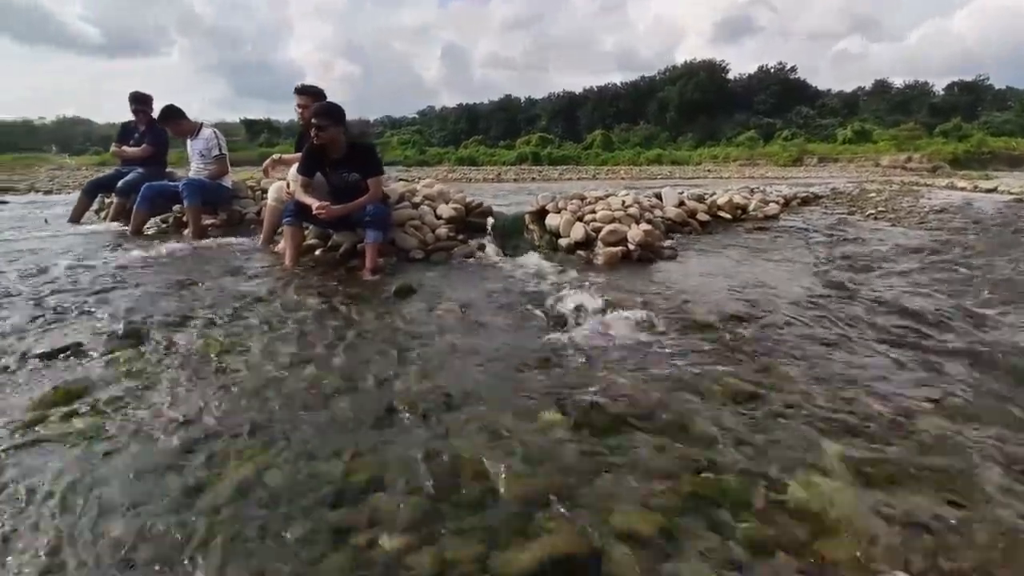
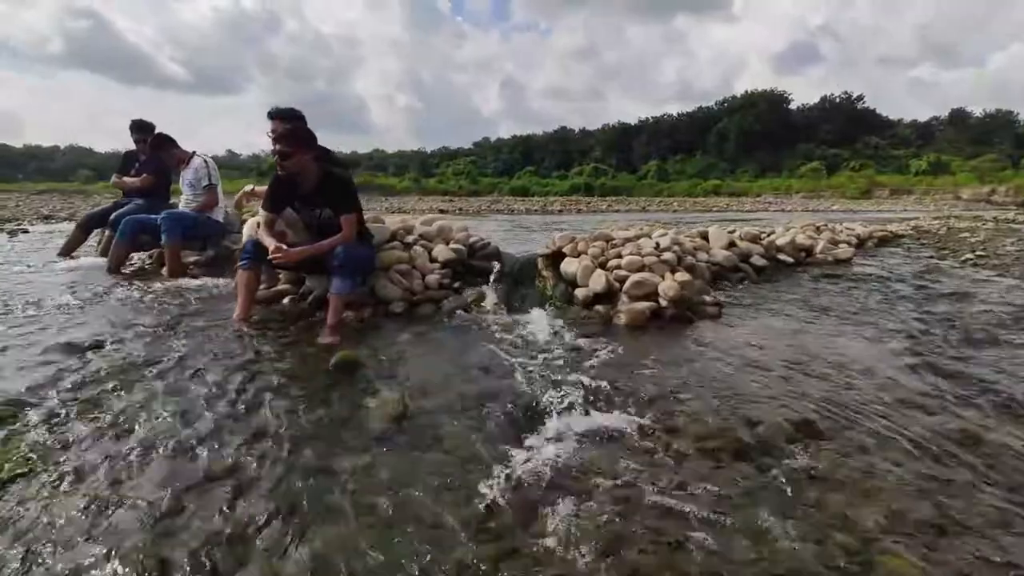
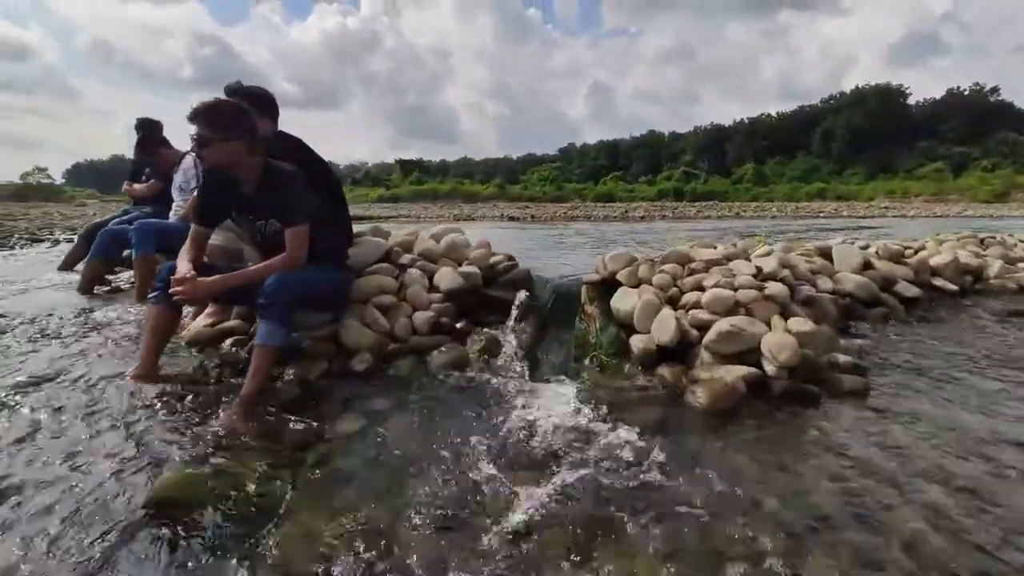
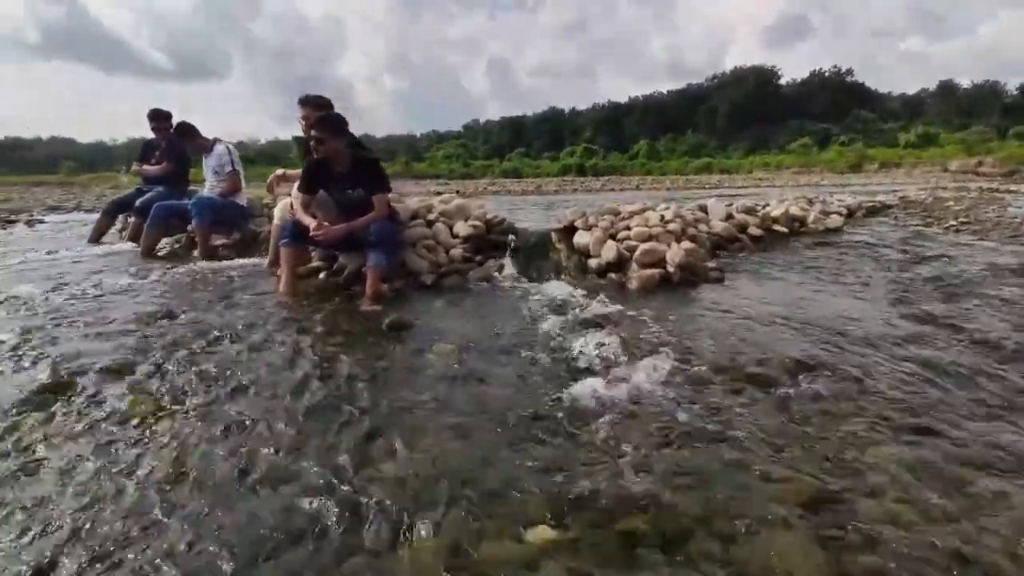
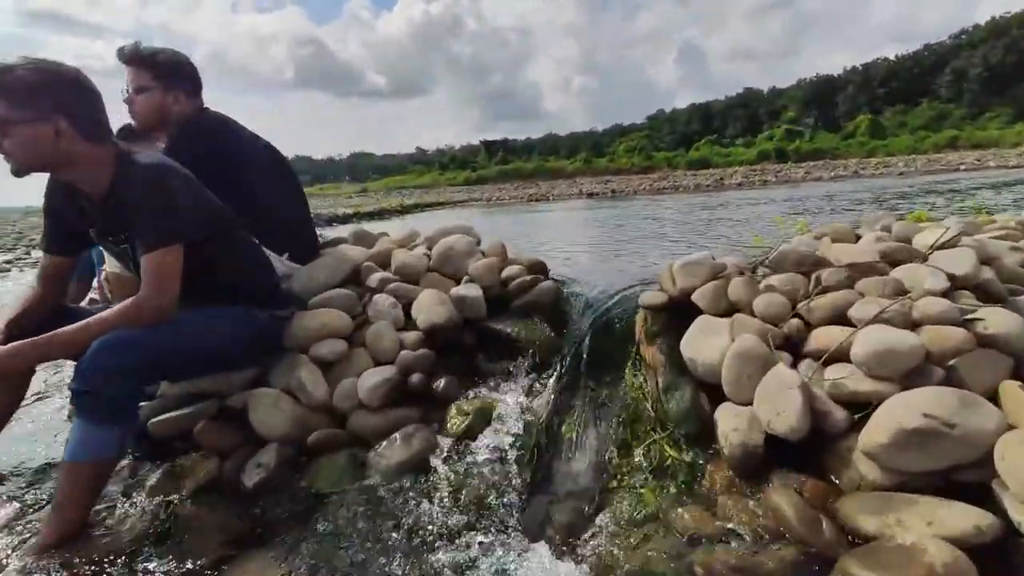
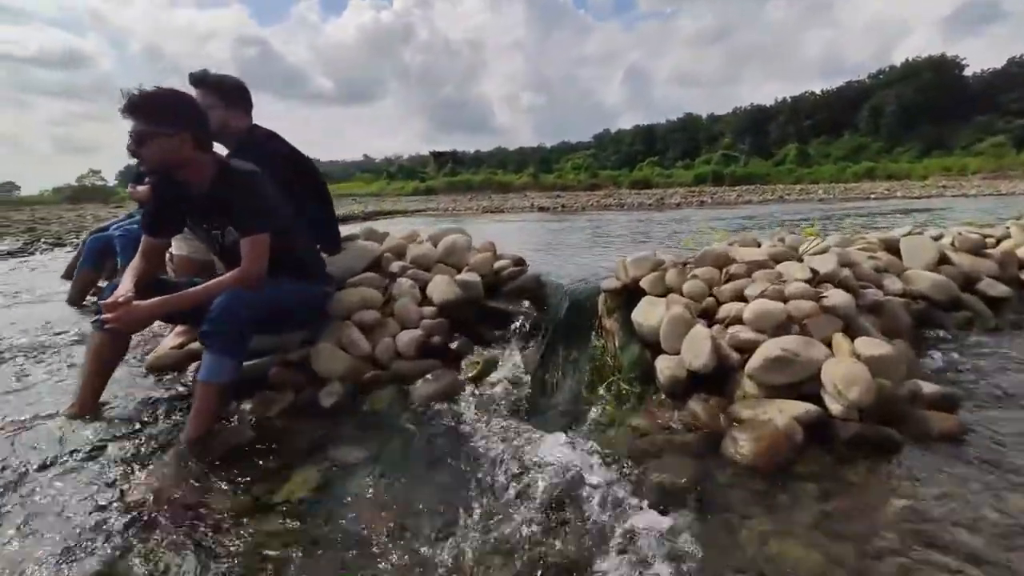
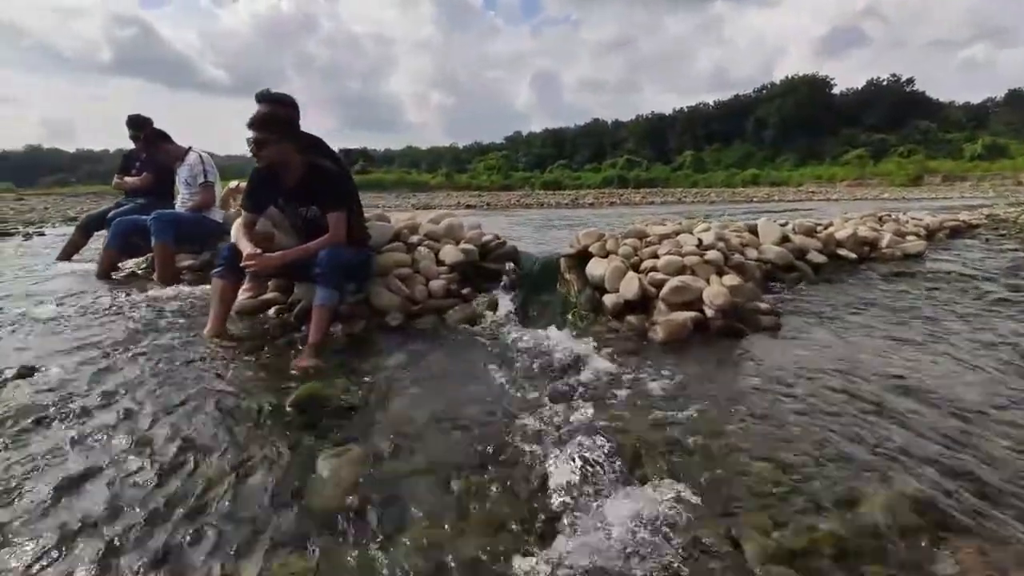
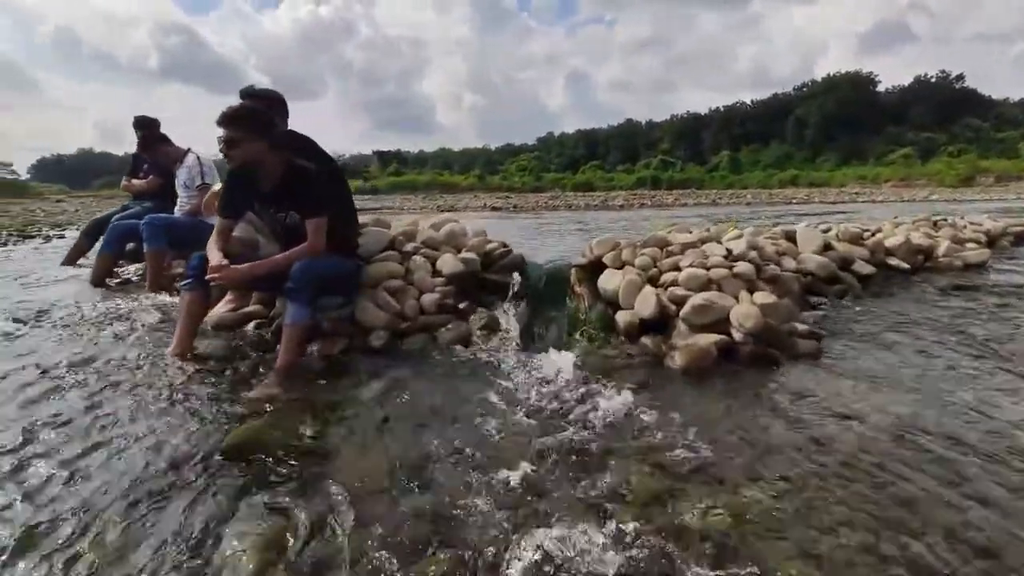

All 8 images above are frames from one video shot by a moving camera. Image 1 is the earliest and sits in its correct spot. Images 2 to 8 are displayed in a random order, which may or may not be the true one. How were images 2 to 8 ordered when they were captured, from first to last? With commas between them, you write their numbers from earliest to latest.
4, 2, 7, 8, 3, 6, 5
